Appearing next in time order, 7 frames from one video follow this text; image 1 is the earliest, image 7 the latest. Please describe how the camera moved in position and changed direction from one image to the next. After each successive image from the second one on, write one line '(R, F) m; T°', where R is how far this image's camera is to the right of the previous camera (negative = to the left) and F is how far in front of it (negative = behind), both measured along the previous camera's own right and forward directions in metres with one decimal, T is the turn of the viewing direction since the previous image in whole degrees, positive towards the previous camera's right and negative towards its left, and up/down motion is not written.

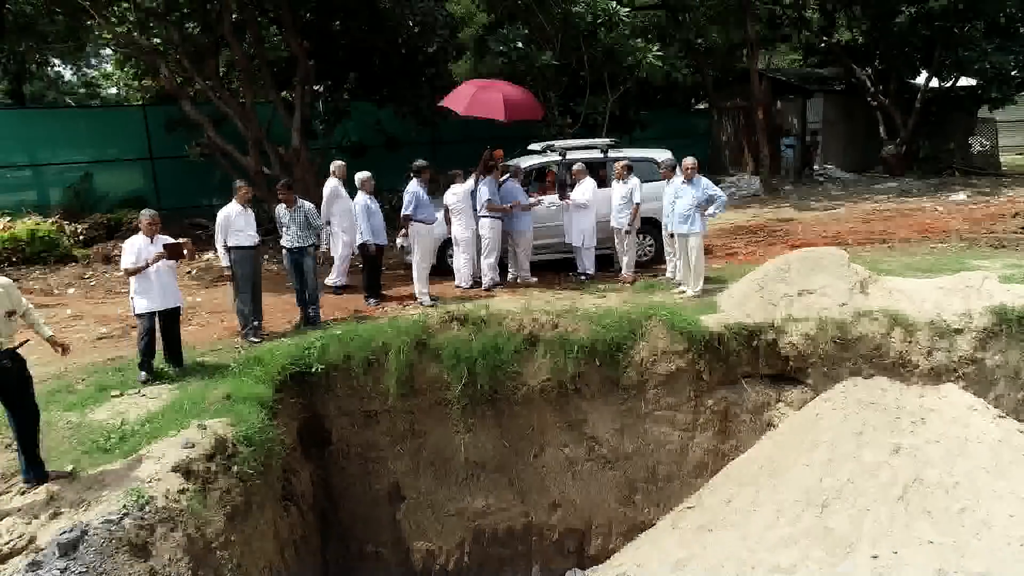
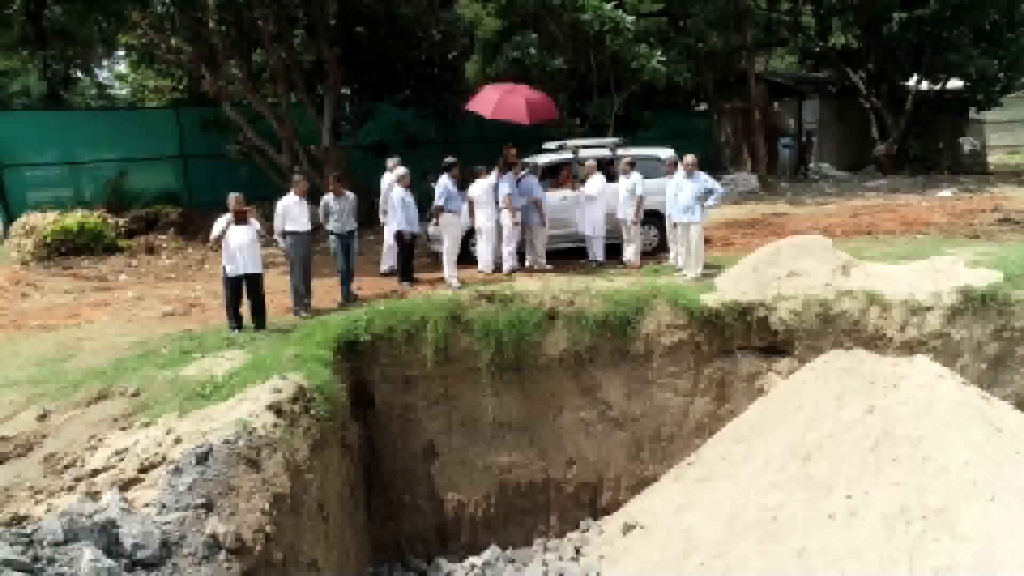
(-0.2, -0.9) m; 0°
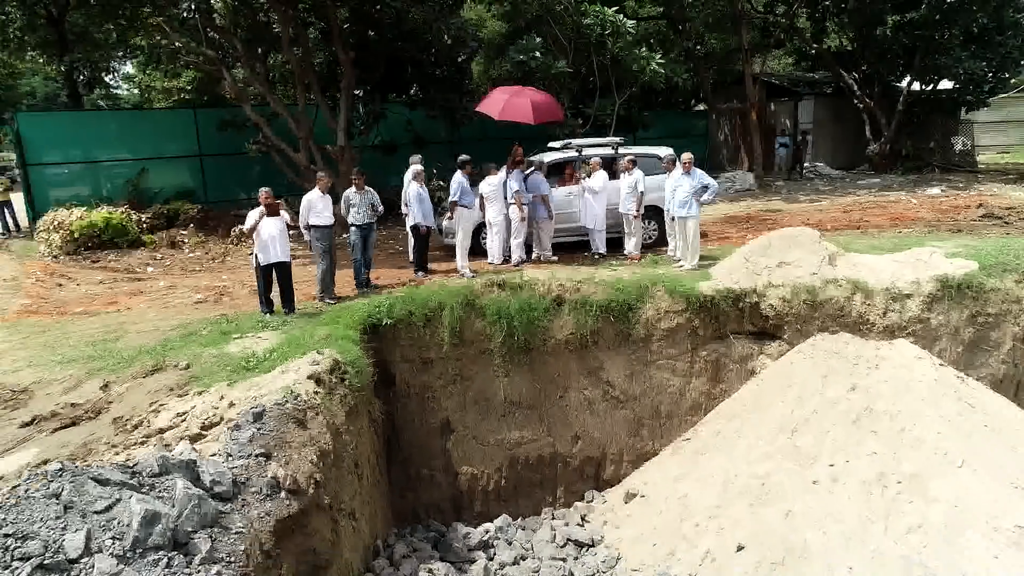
(-0.1, -0.6) m; 0°
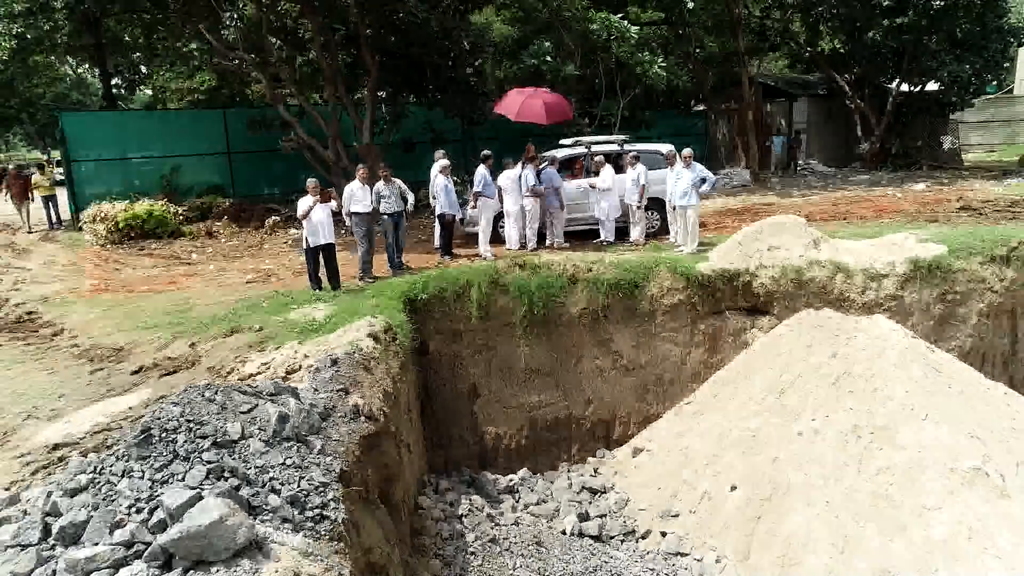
(-0.2, -1.1) m; 0°
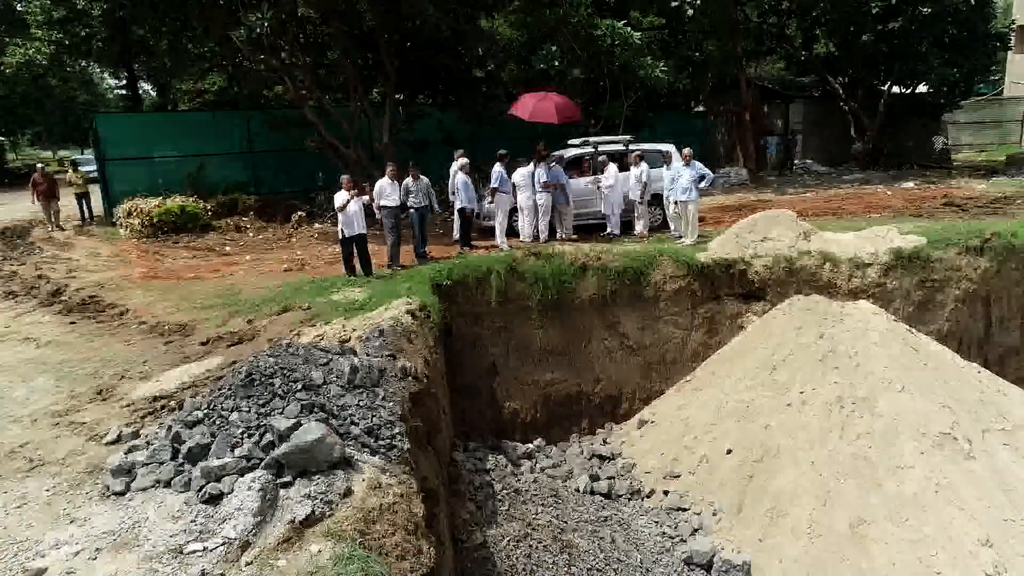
(-0.2, -0.9) m; 0°
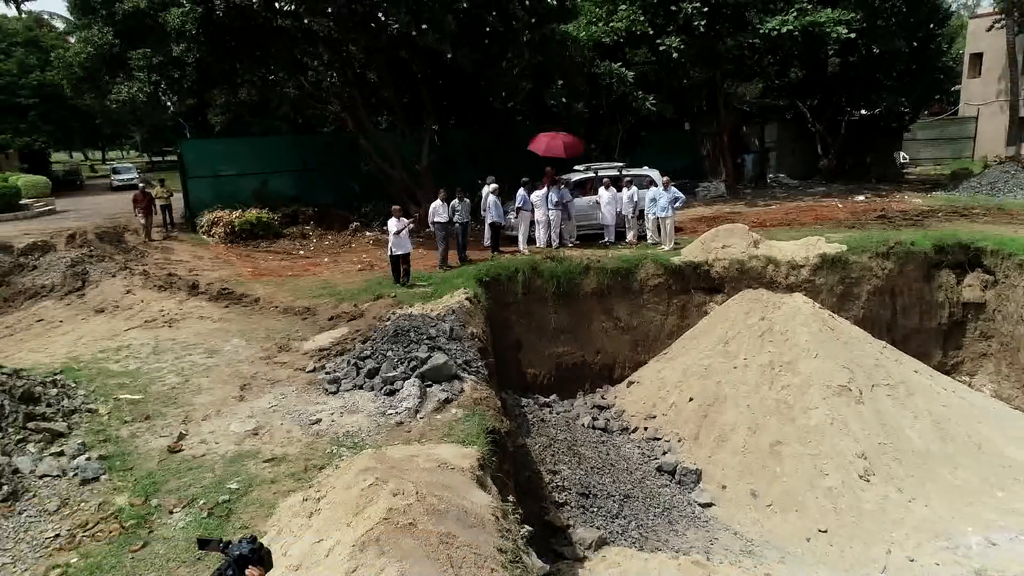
(-0.3, -3.5) m; 0°
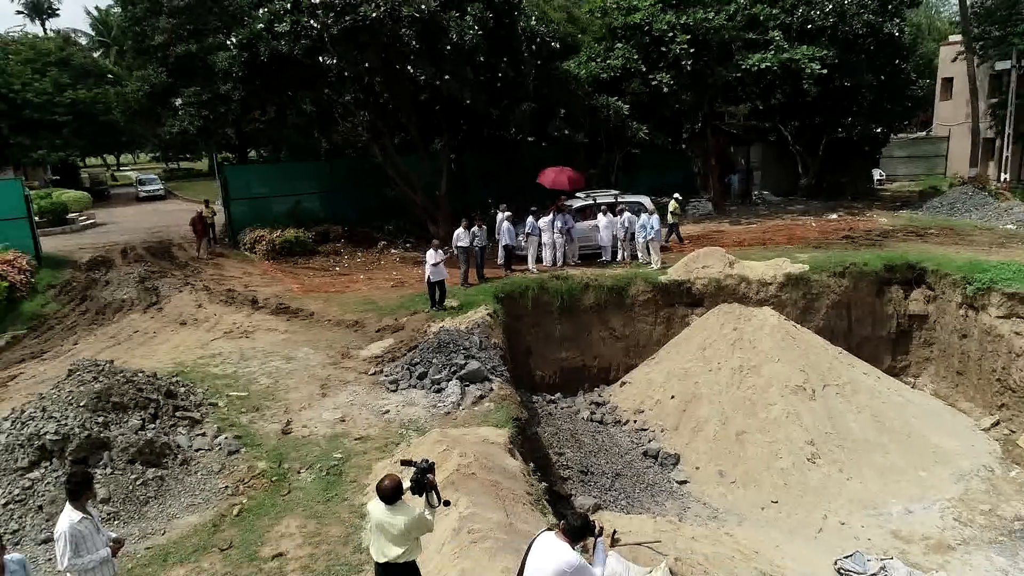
(-0.2, -2.4) m; 0°
